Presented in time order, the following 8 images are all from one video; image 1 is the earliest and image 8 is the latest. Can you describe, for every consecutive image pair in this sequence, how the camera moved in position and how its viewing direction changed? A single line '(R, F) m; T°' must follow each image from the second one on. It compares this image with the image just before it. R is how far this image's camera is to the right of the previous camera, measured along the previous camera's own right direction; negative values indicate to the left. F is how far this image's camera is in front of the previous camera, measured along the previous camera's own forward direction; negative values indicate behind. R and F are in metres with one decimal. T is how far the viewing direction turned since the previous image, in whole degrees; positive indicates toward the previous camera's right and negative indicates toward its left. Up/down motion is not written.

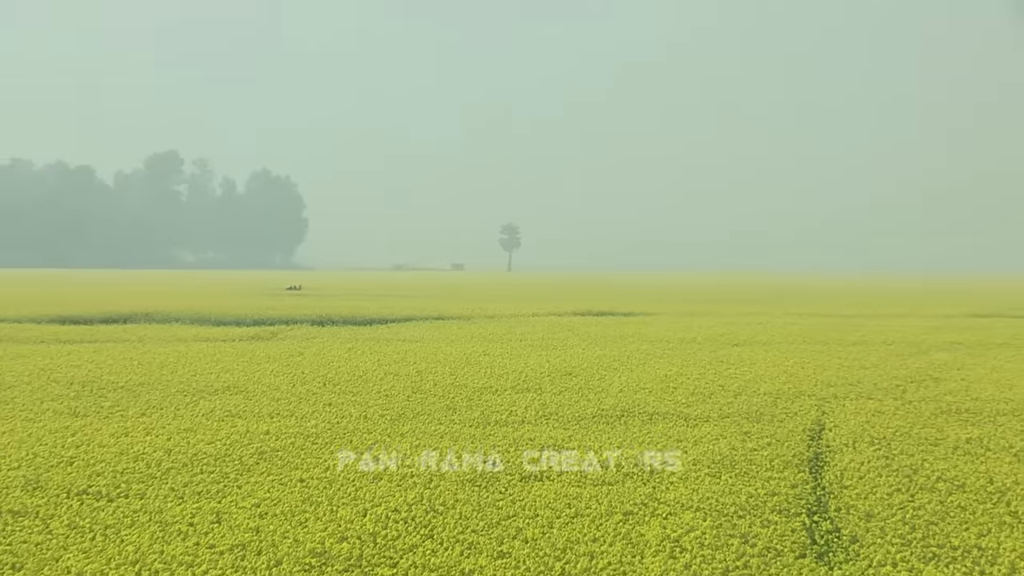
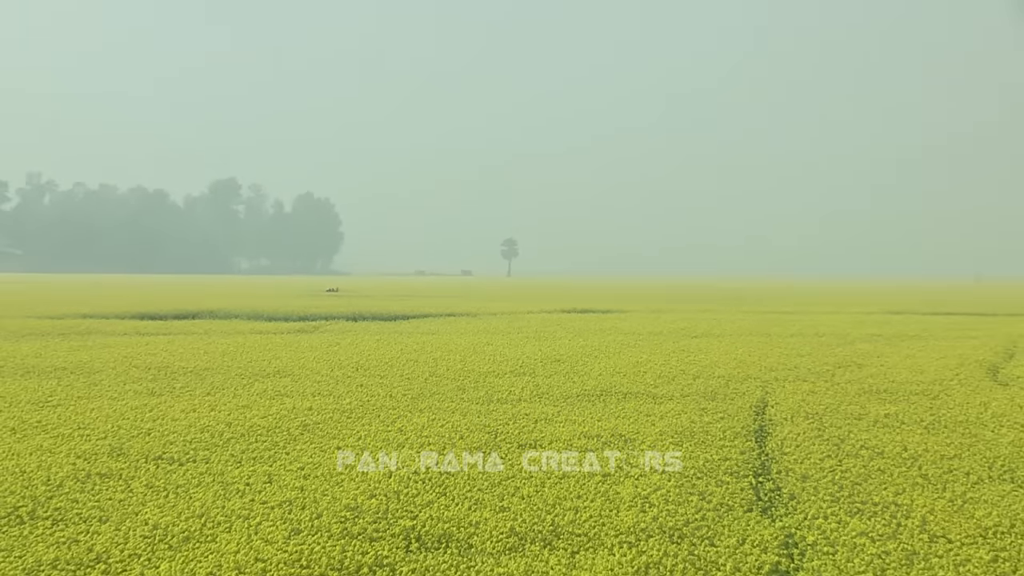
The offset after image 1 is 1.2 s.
(0.0, -1.3) m; 0°
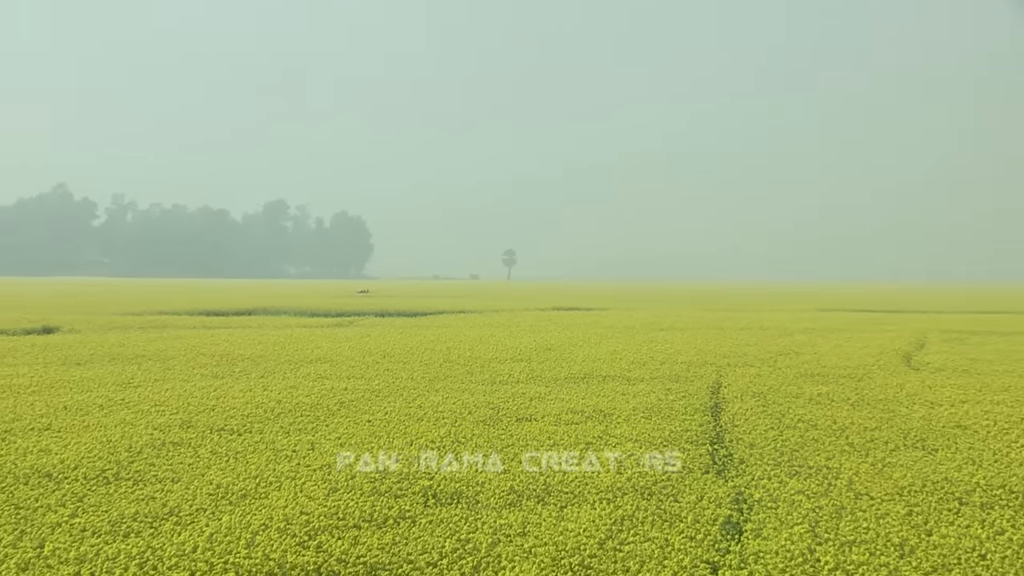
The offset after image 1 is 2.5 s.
(0.0, -1.6) m; 0°
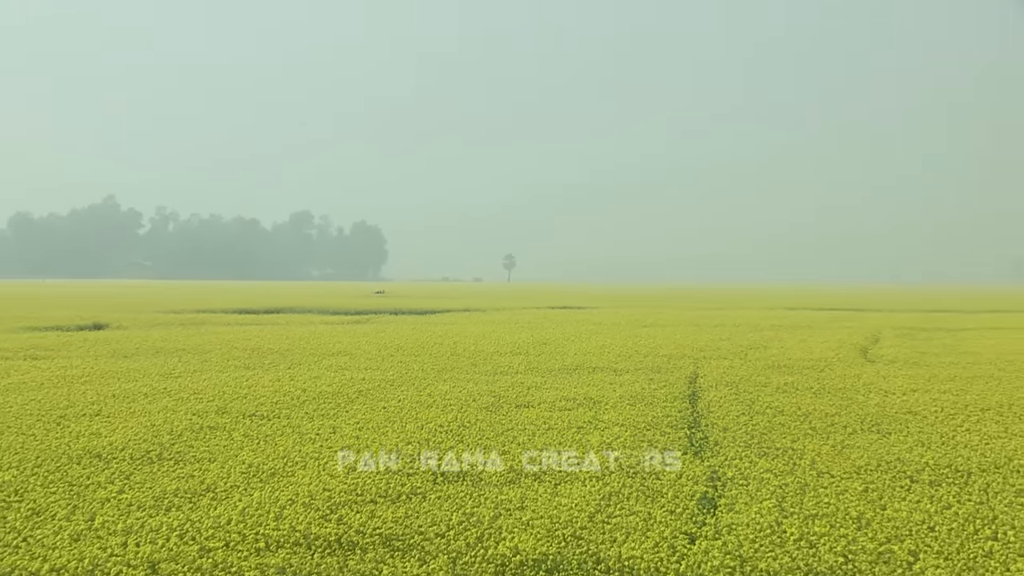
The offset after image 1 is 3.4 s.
(0.0, -1.1) m; 0°
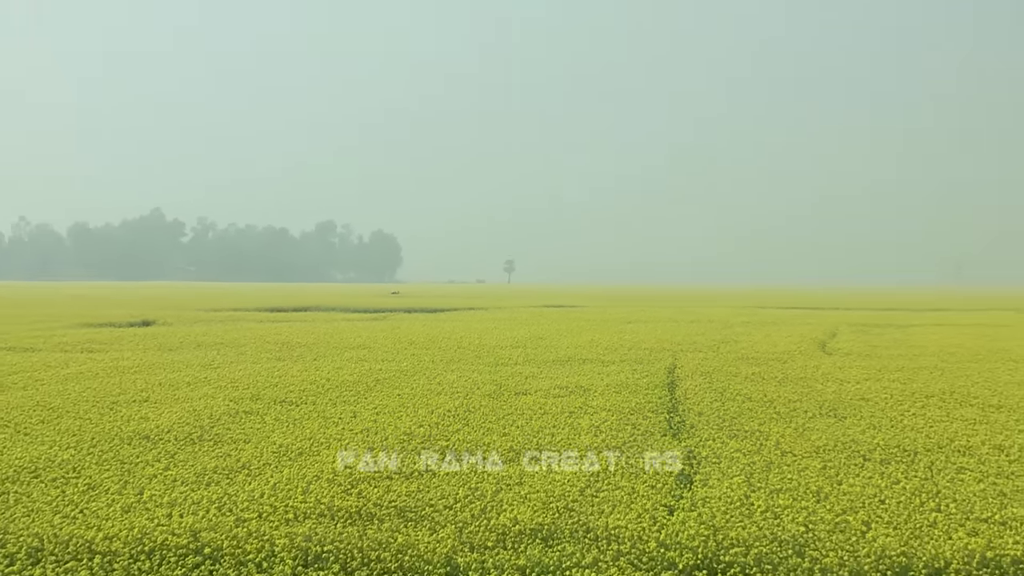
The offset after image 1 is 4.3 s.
(0.0, -1.4) m; 0°
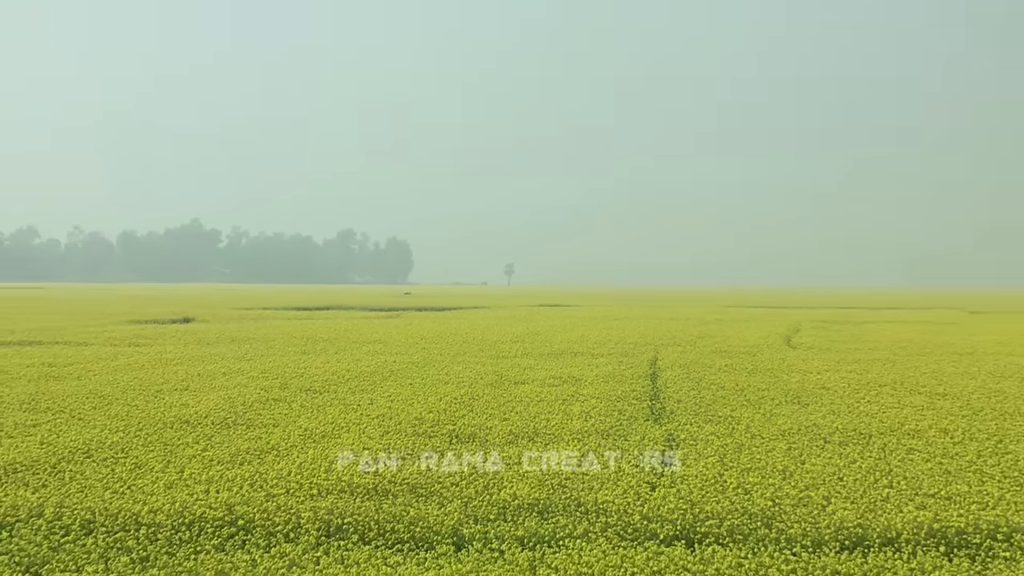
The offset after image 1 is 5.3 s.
(0.0, -1.4) m; 0°
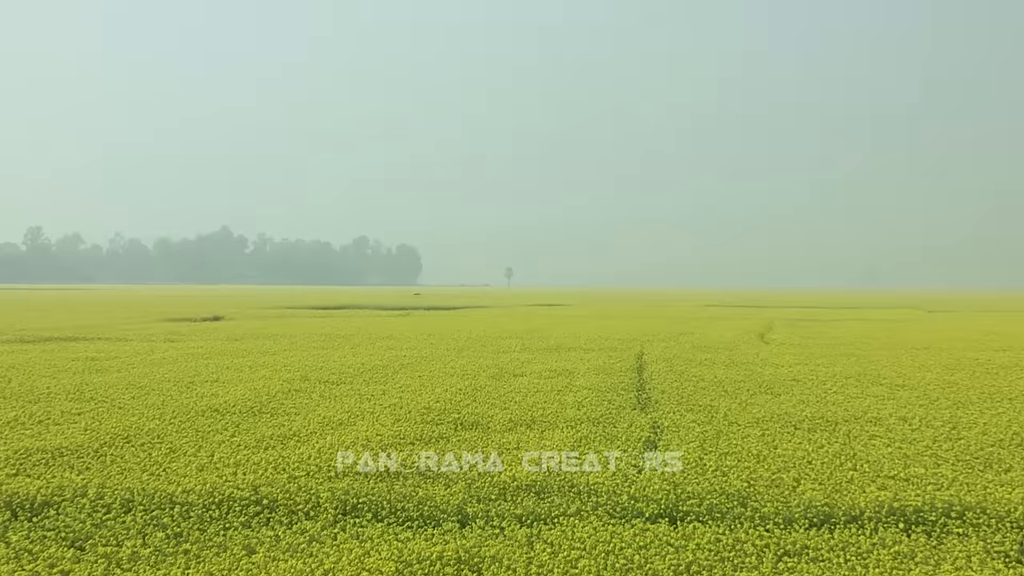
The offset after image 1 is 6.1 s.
(0.0, -1.3) m; 0°
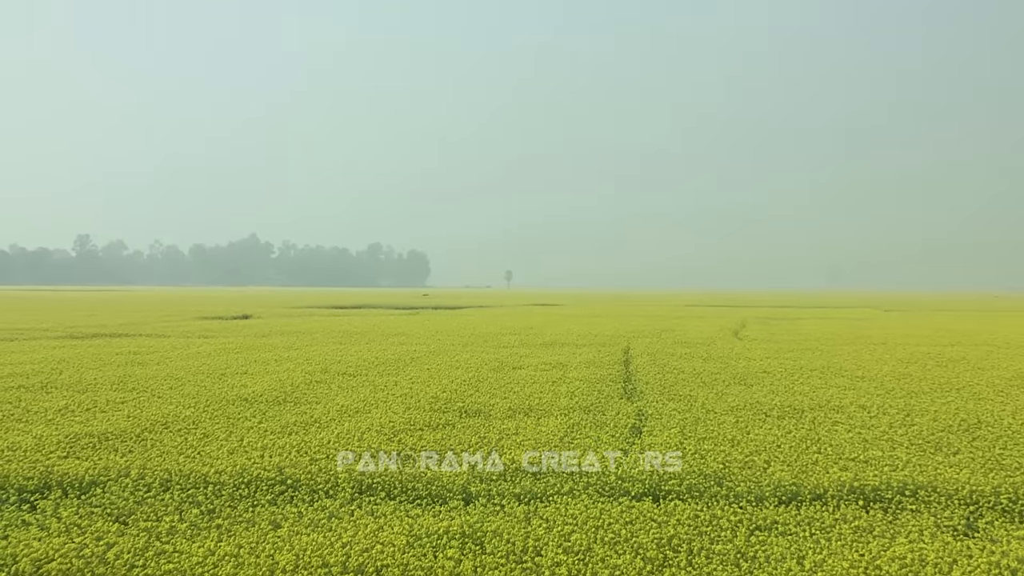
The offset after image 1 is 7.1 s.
(0.0, -1.6) m; 0°
